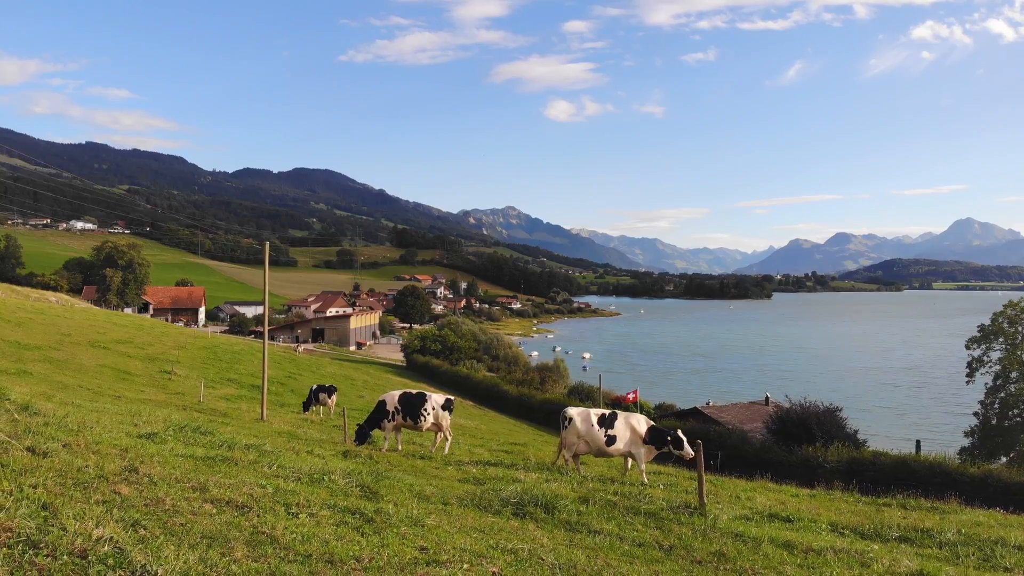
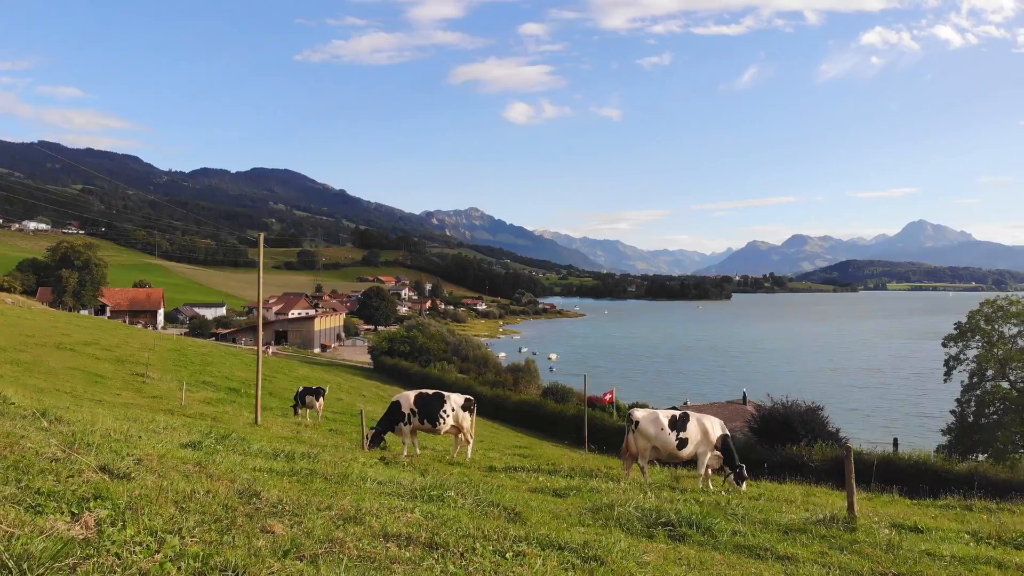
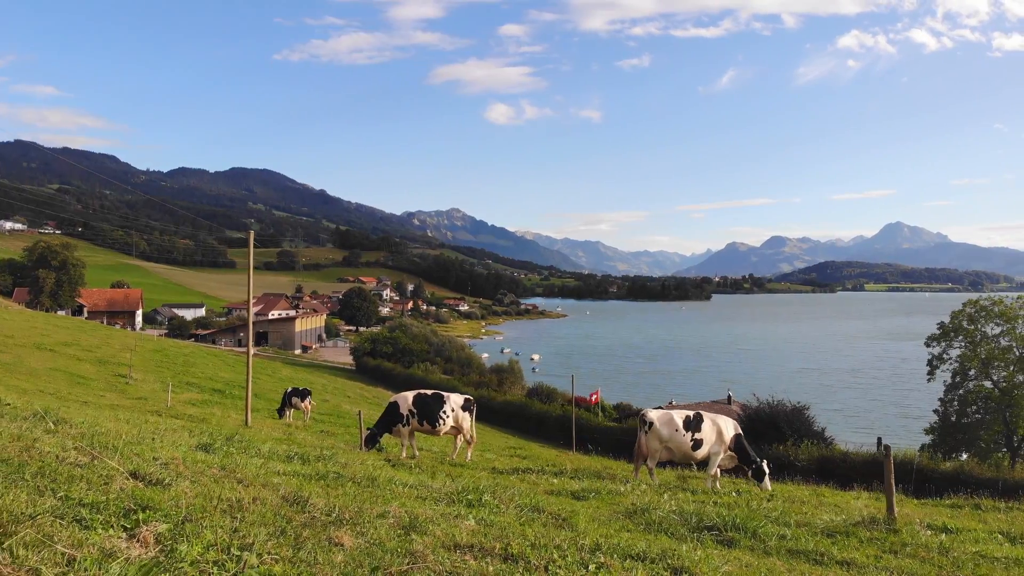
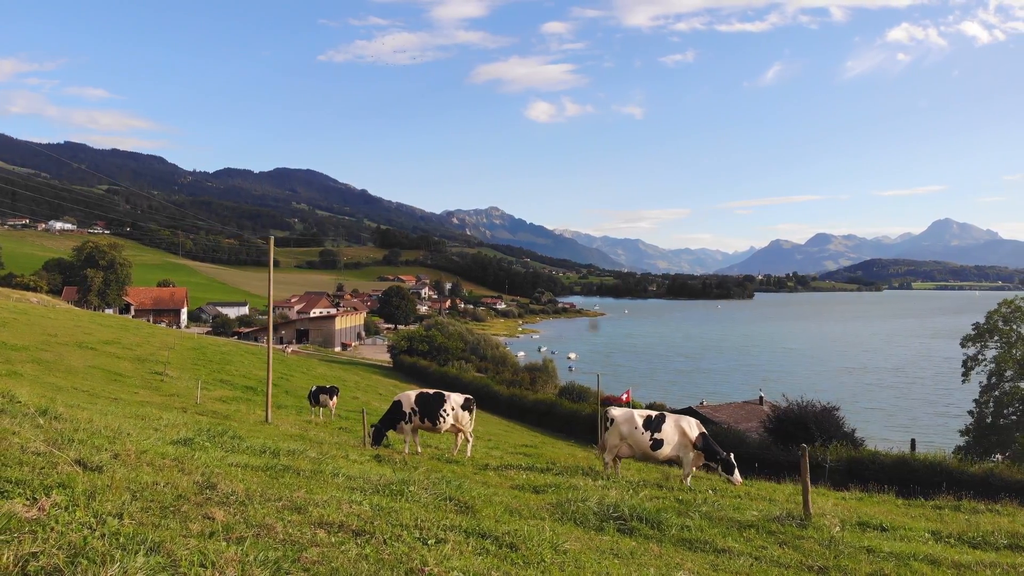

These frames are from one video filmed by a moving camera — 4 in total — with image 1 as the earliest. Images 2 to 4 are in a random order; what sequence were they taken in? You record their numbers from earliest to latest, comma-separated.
4, 2, 3
